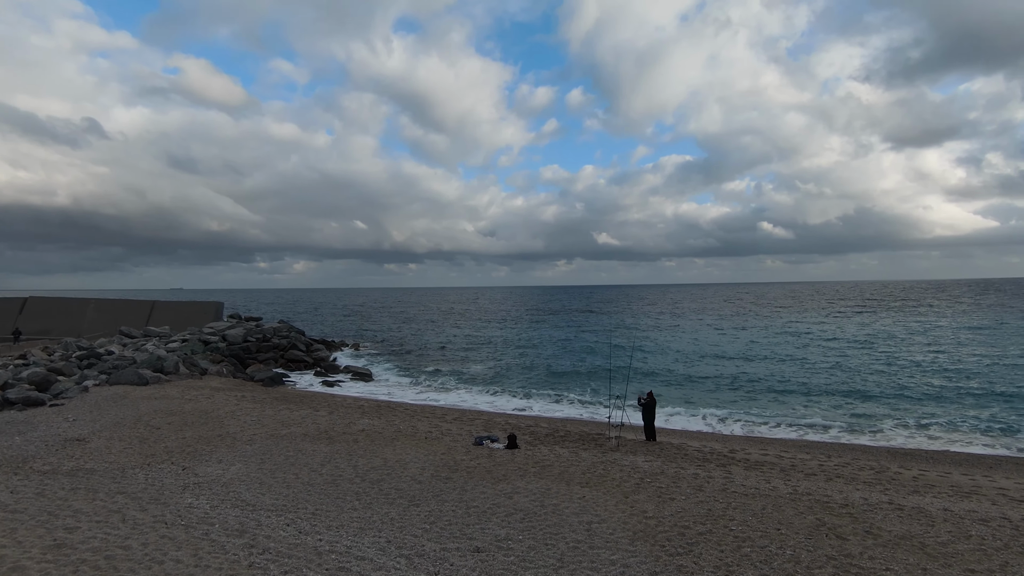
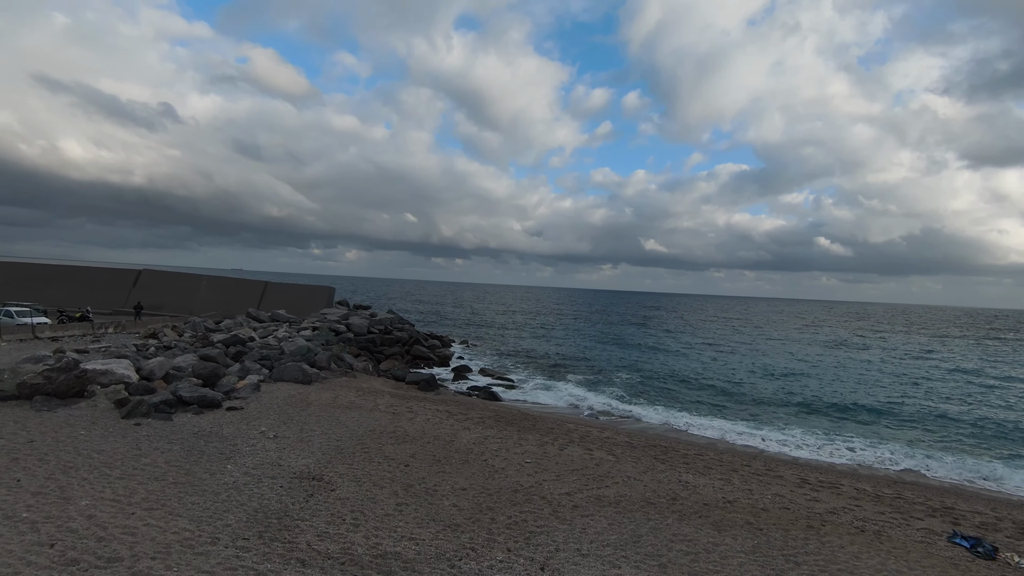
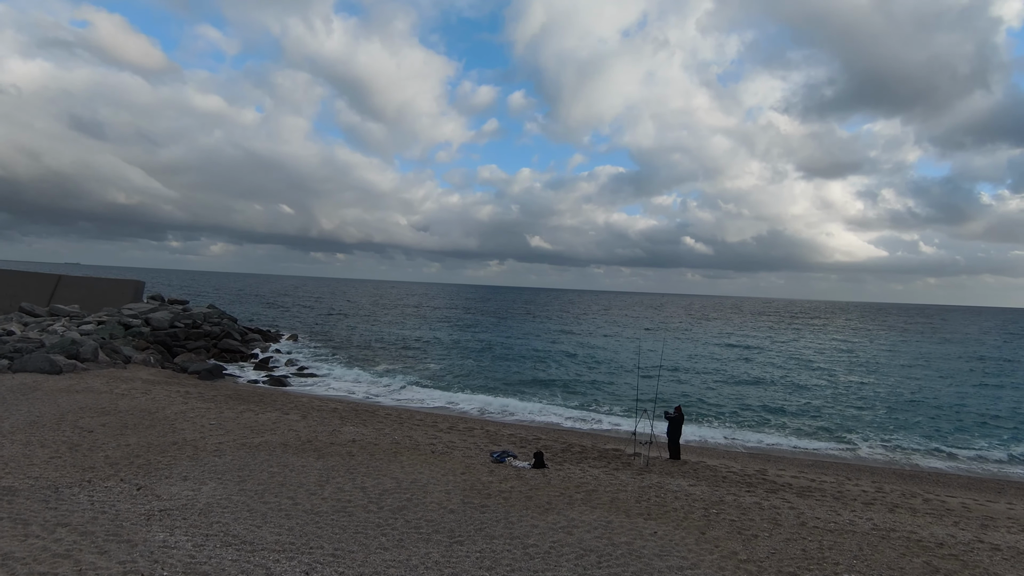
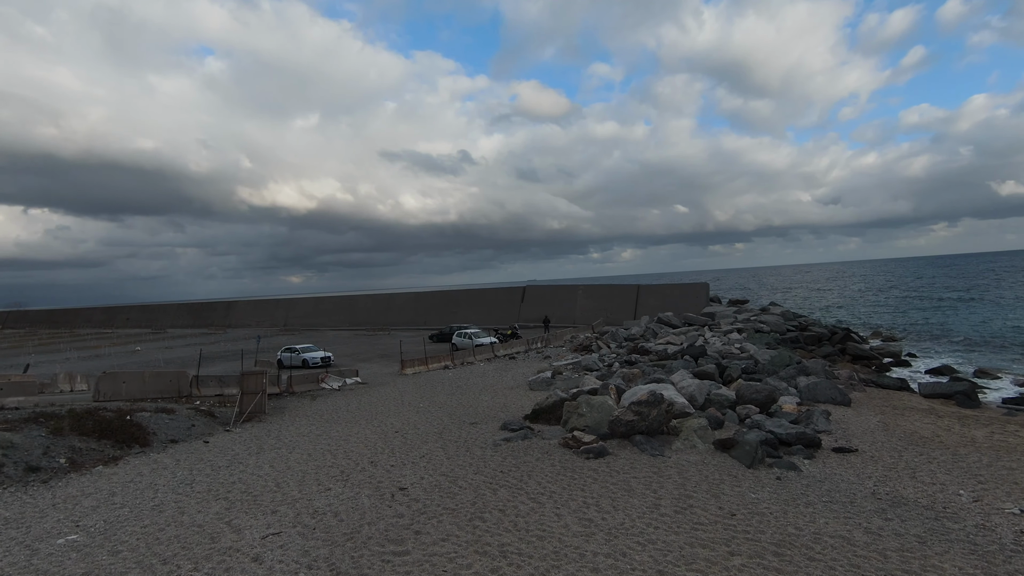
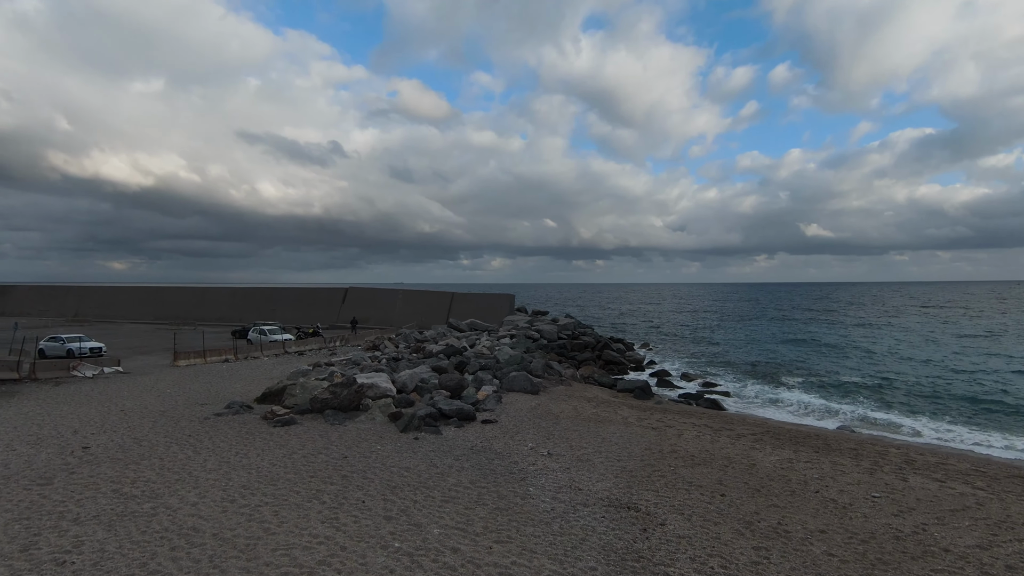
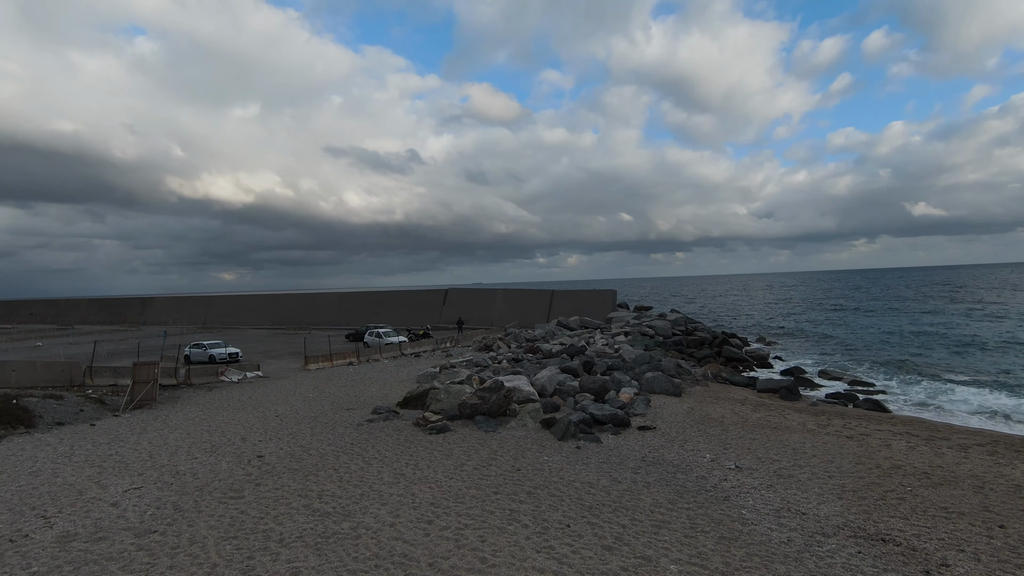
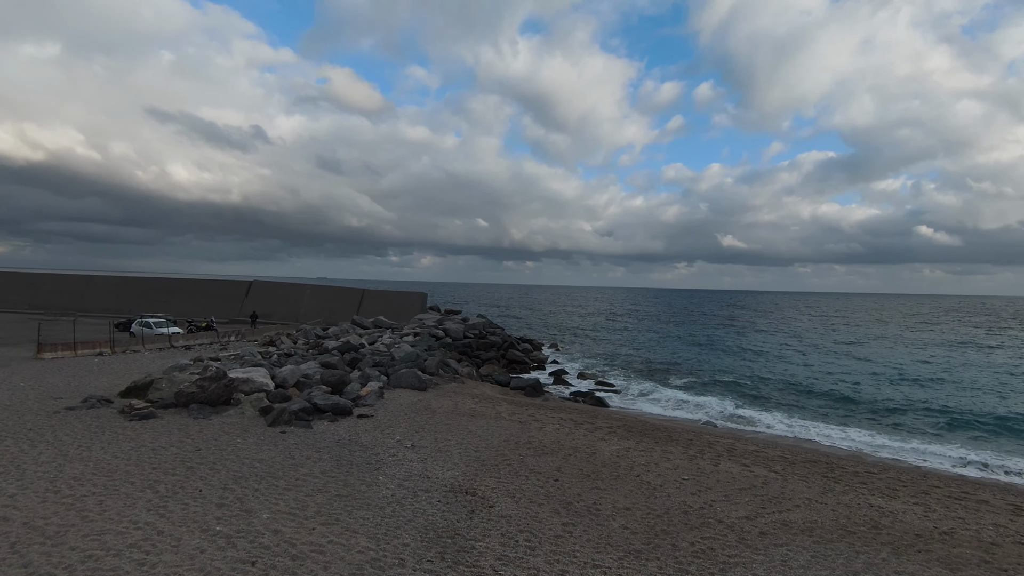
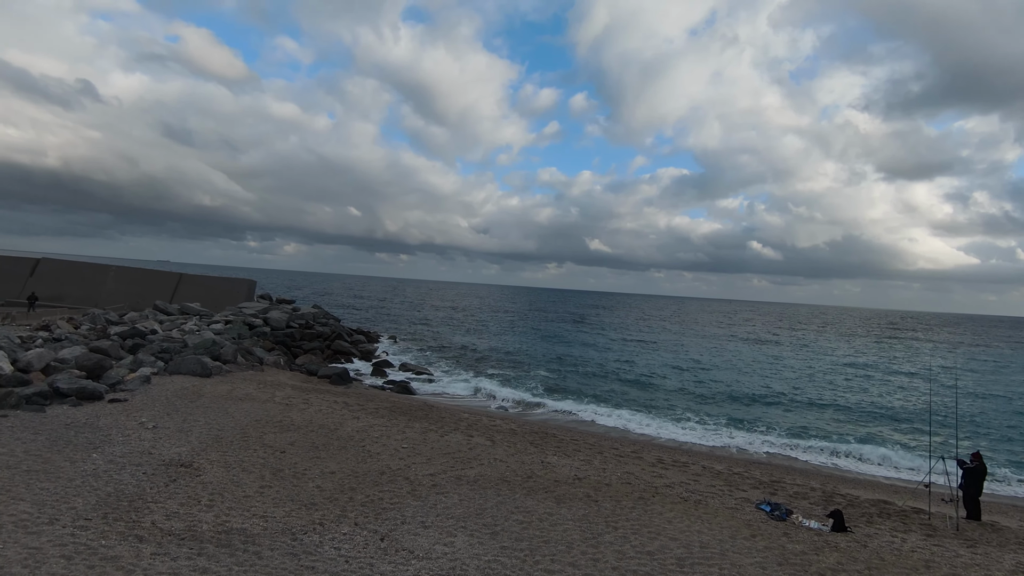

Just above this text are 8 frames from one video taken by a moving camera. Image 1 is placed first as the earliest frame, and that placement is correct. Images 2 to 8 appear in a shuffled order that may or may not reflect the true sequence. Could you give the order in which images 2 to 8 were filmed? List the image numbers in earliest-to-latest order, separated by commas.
3, 8, 2, 7, 5, 6, 4
